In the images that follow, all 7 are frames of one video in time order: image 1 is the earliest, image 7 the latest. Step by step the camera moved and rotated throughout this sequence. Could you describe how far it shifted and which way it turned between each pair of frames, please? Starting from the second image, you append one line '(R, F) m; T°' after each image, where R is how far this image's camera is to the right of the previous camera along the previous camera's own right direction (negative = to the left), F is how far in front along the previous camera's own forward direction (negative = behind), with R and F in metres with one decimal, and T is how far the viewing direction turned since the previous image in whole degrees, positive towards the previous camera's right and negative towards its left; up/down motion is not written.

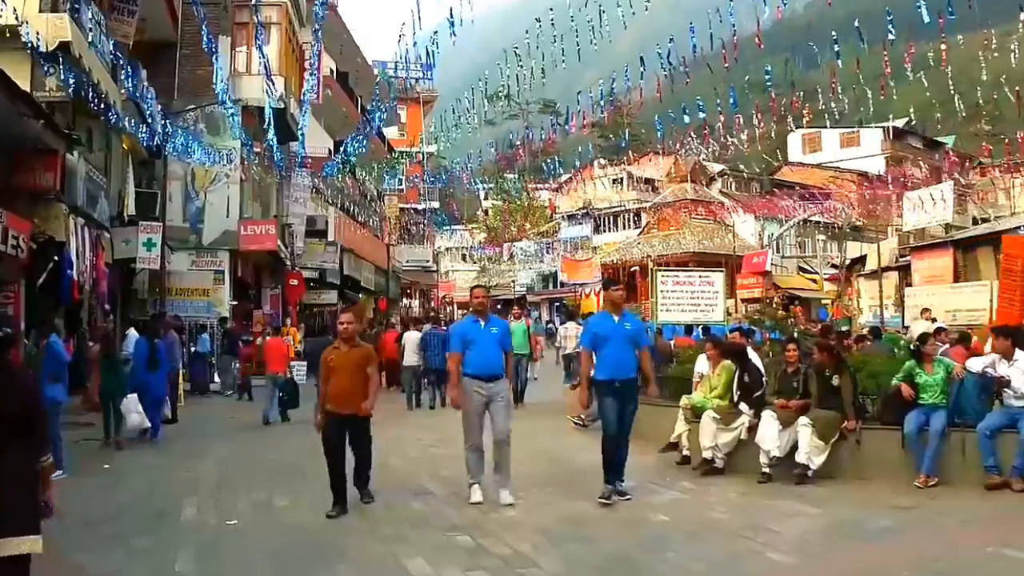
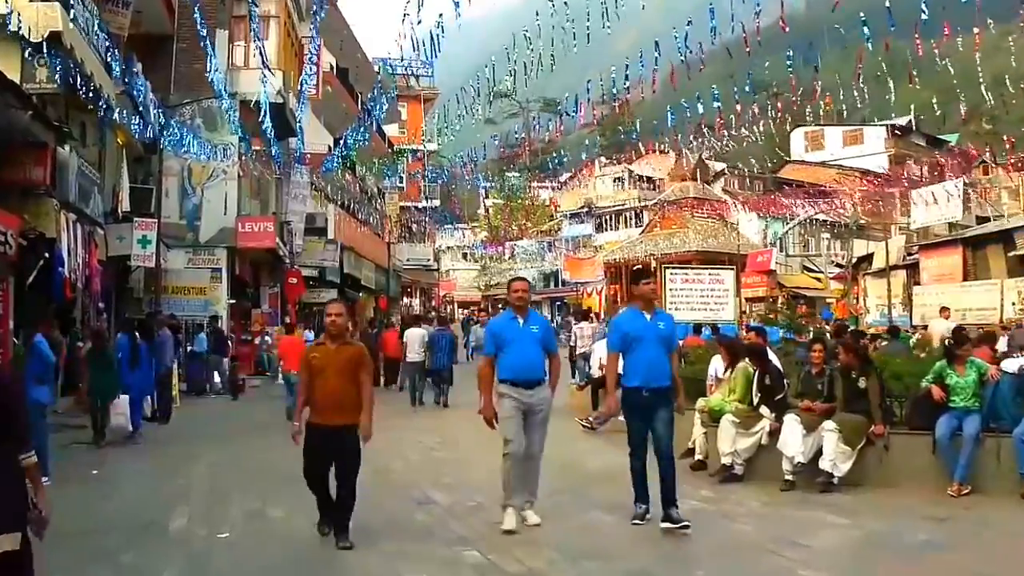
(-0.1, +0.5) m; 0°
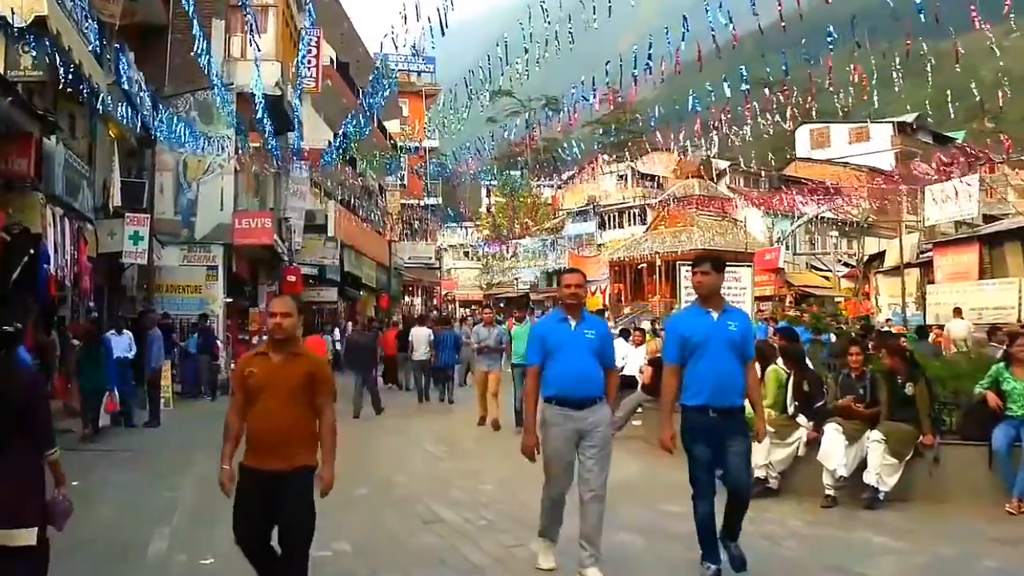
(-0.1, +0.7) m; 0°
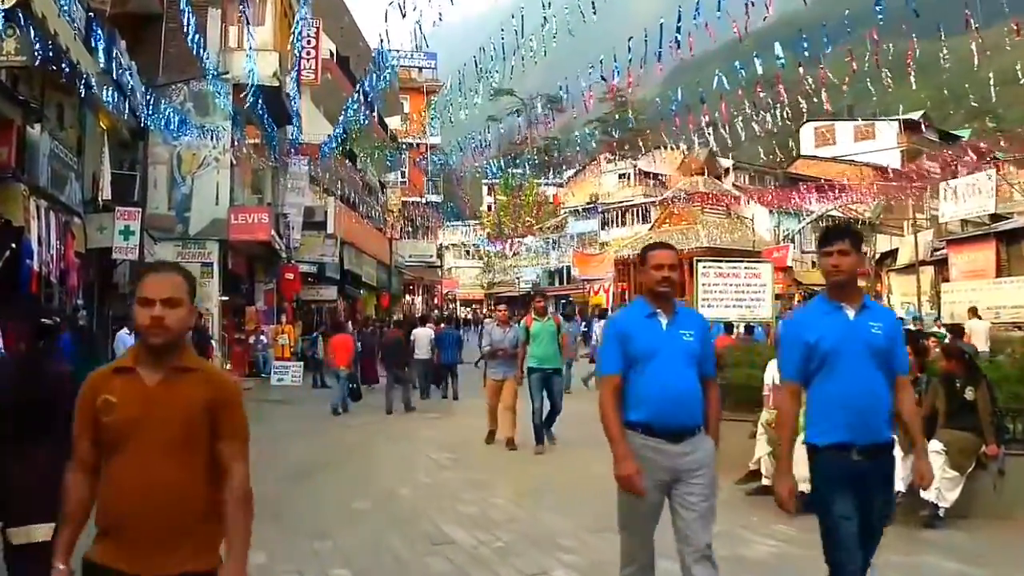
(-0.1, +0.8) m; 0°
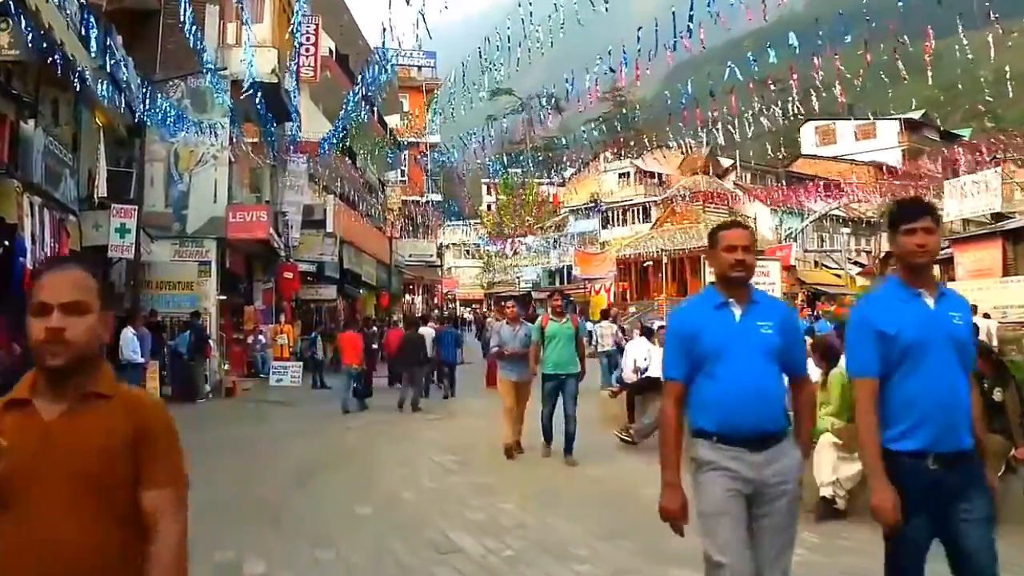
(-0.1, +0.3) m; 0°
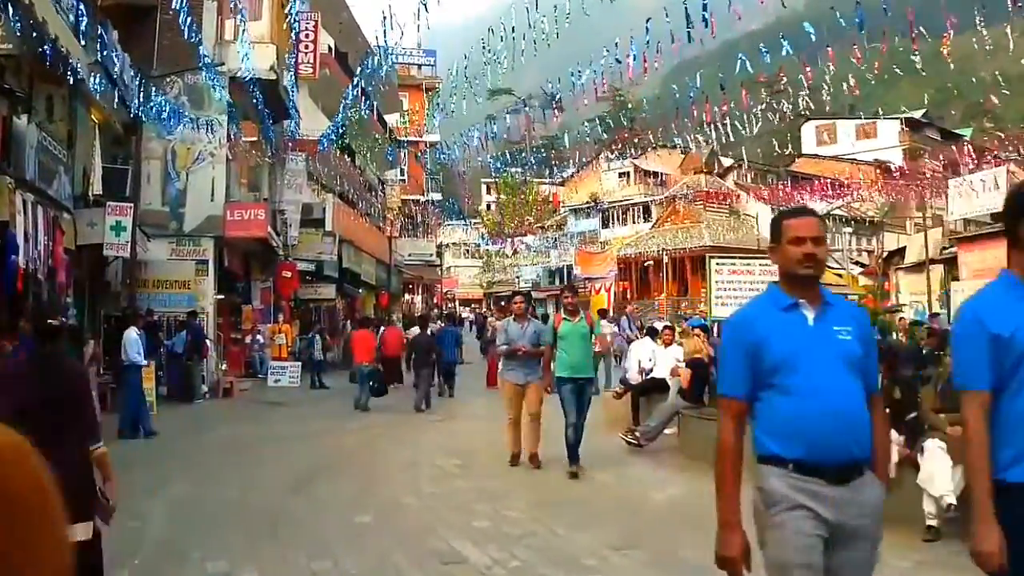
(0.0, +0.3) m; 0°
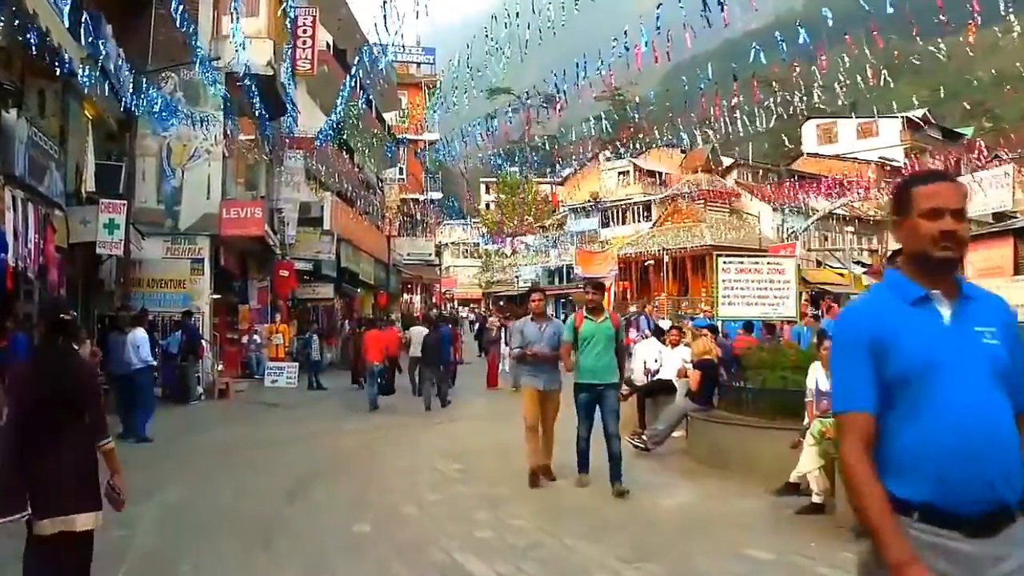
(0.0, +0.3) m; 0°
